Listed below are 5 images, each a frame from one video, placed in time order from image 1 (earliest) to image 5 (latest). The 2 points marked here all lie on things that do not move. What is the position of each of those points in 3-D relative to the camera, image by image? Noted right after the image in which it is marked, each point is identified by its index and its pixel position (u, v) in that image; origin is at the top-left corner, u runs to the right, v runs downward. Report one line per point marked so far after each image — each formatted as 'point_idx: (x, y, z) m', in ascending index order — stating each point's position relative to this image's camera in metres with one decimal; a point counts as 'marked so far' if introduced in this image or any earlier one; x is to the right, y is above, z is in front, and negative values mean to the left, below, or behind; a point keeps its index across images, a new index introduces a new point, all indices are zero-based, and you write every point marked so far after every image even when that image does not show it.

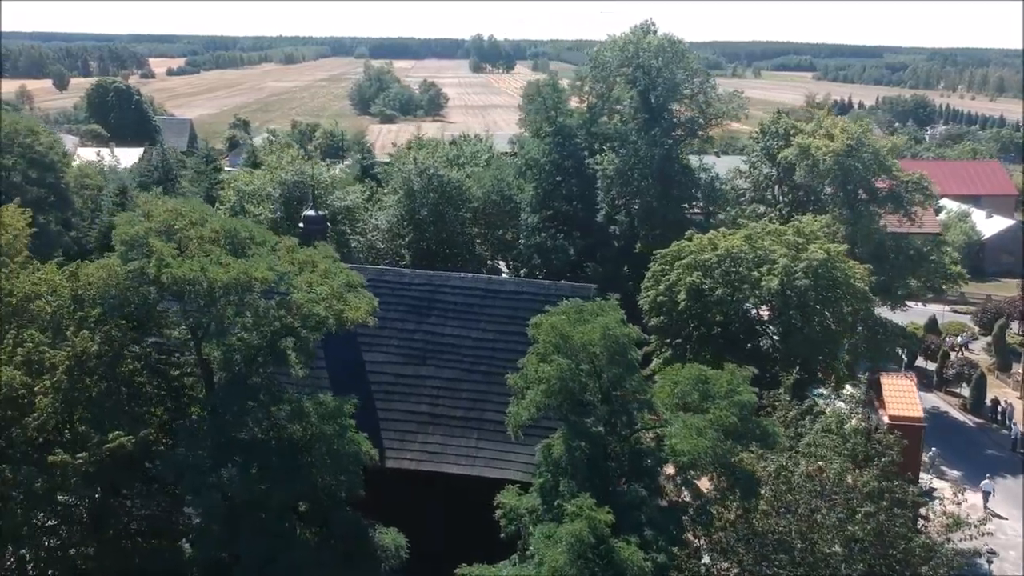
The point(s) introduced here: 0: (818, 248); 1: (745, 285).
0: (+5.1, +0.7, +16.4) m
1: (+3.8, +0.1, +16.2) m
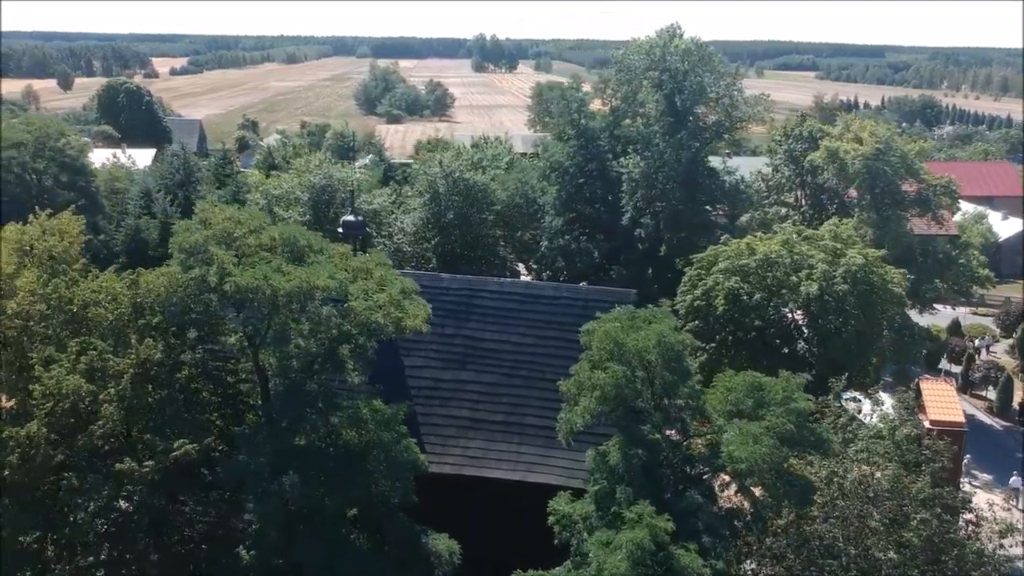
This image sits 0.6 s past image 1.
0: (+5.7, +0.6, +16.5) m
1: (+4.5, 0.0, +16.3) m
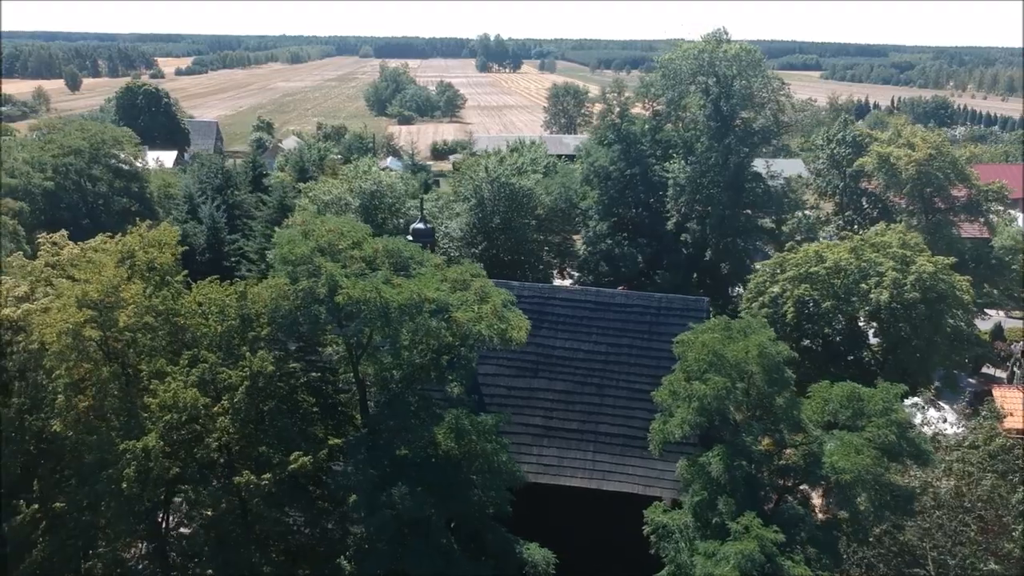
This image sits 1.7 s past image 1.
0: (+6.9, +0.5, +16.5) m
1: (+5.6, -0.1, +16.3) m
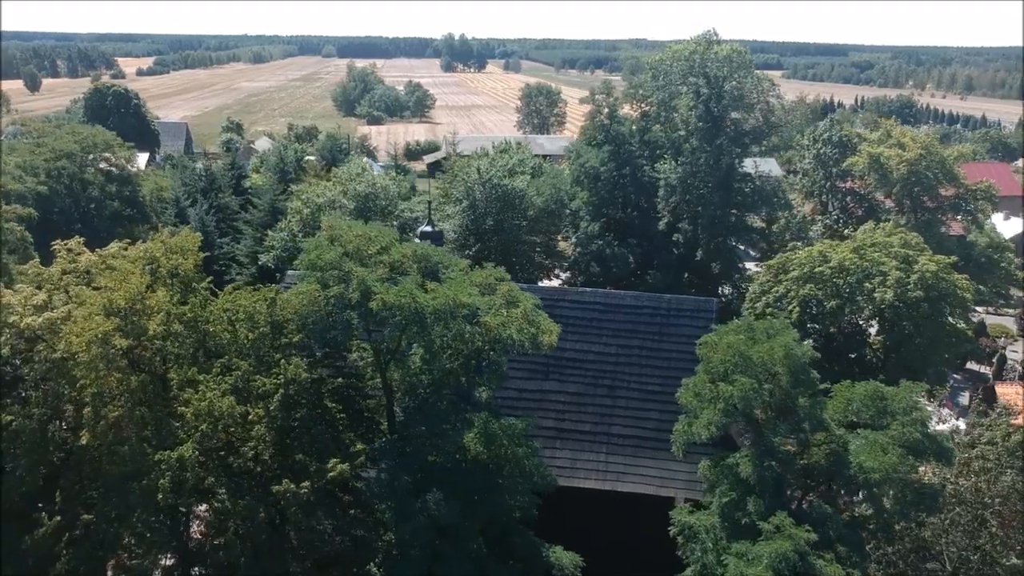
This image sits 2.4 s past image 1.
0: (+7.0, +0.5, +16.7) m
1: (+5.7, -0.1, +16.5) m
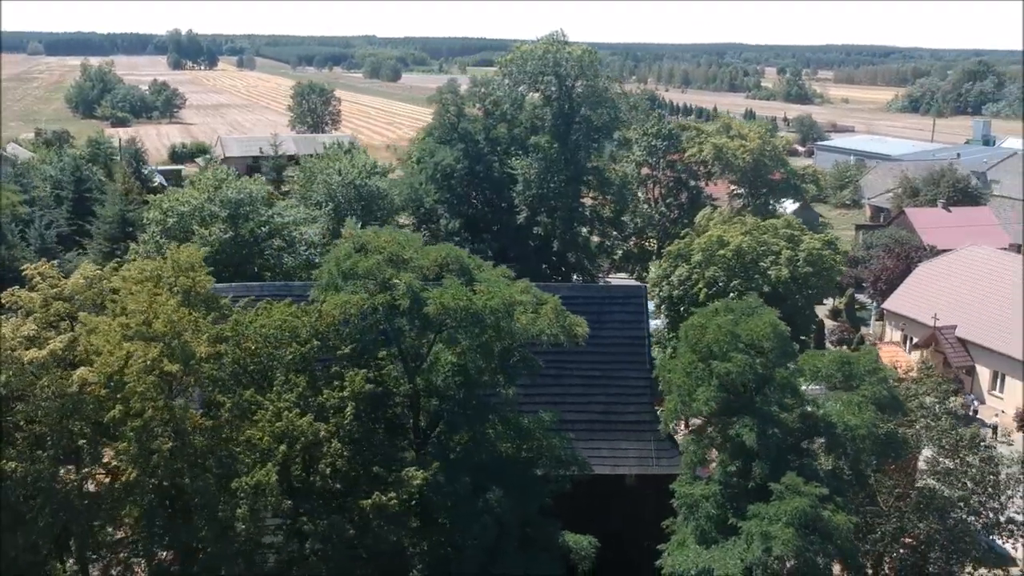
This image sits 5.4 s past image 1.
0: (+5.5, +0.9, +18.7) m
1: (+4.4, +0.2, +18.1) m
